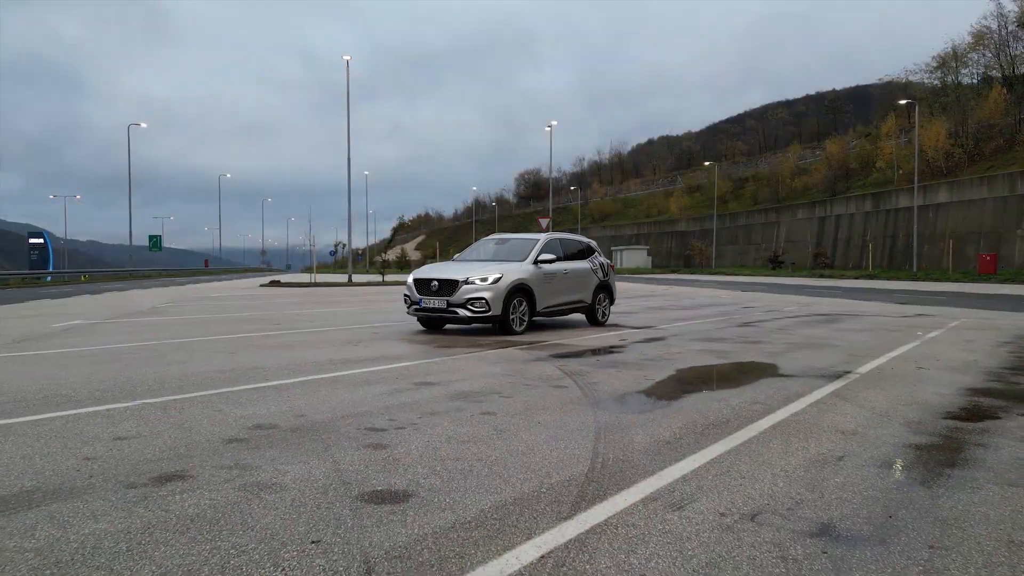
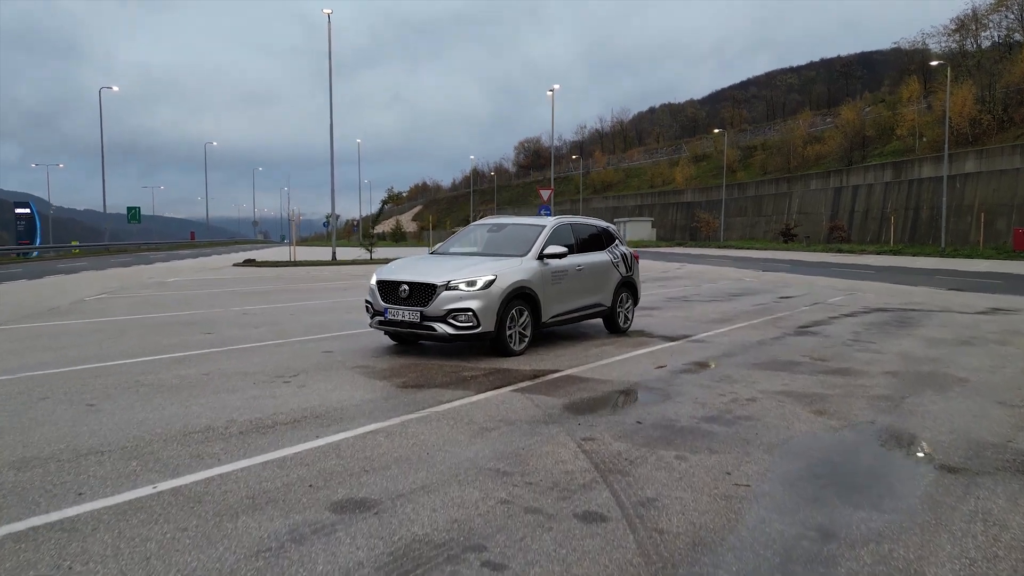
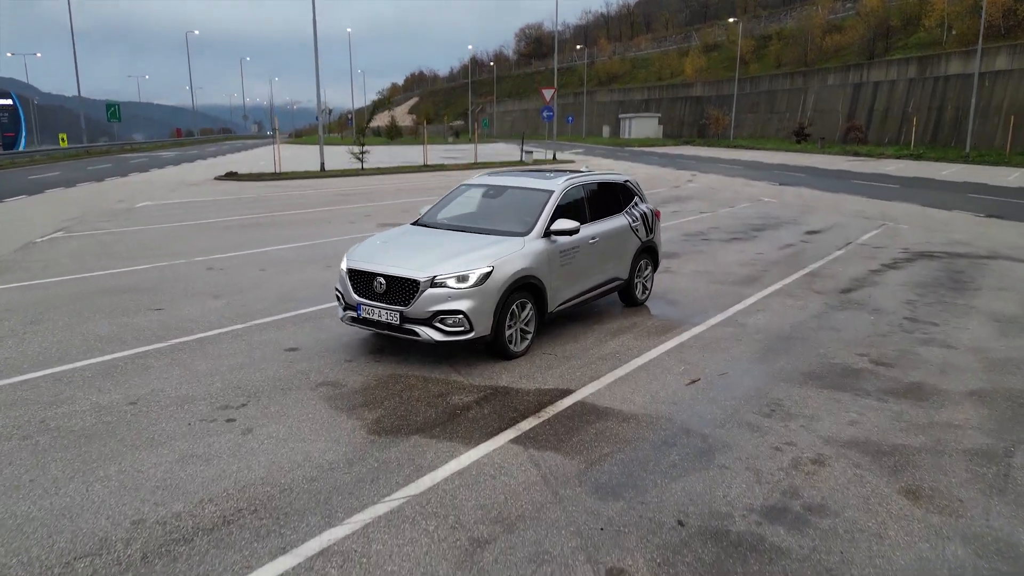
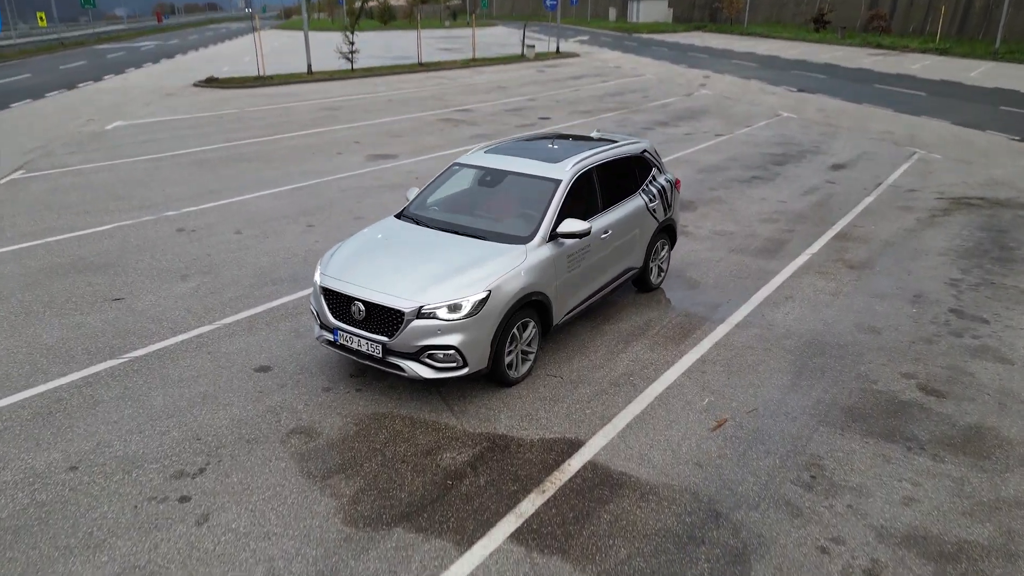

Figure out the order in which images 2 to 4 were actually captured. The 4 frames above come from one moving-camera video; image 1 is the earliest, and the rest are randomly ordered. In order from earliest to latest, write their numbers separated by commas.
2, 3, 4
